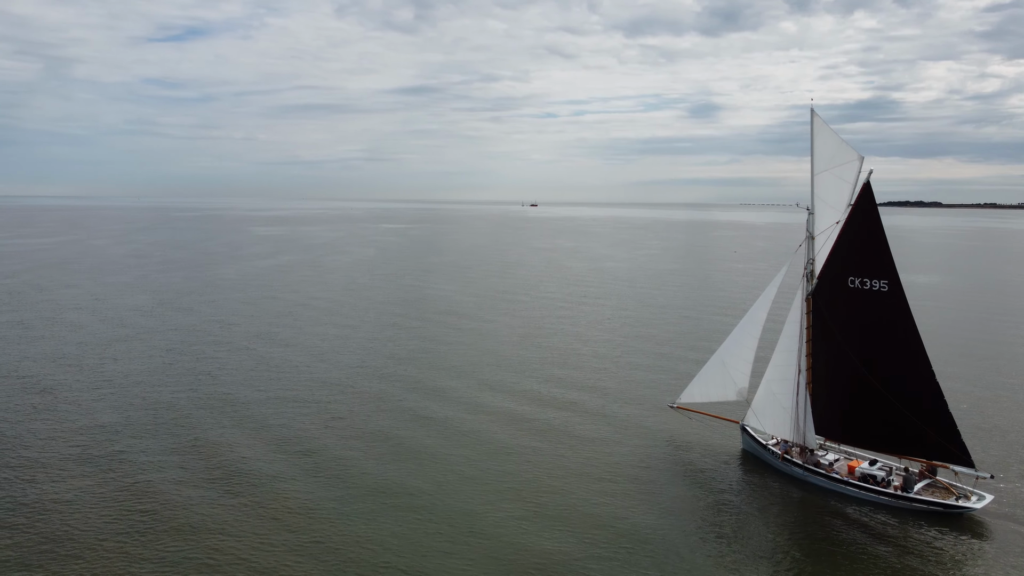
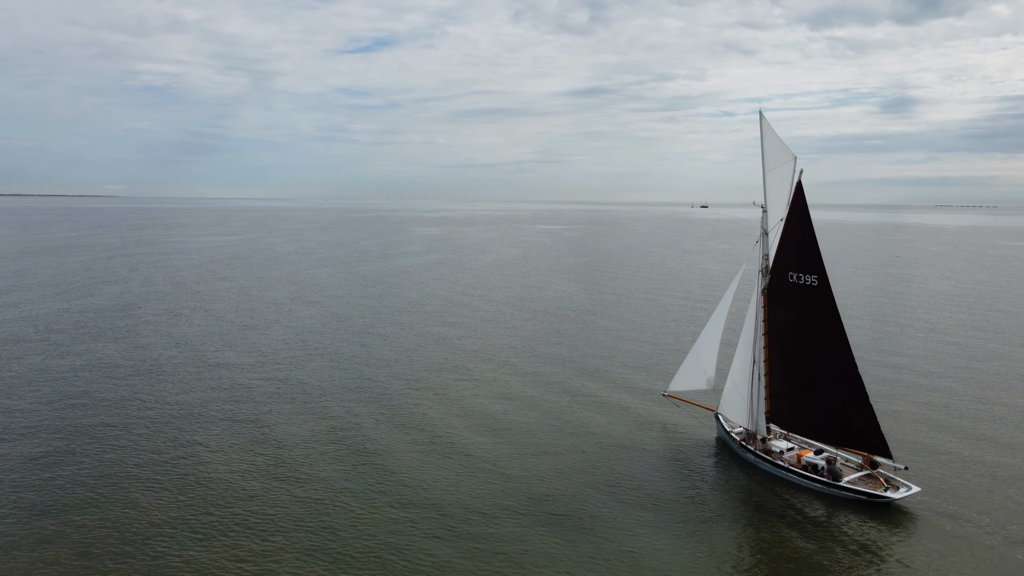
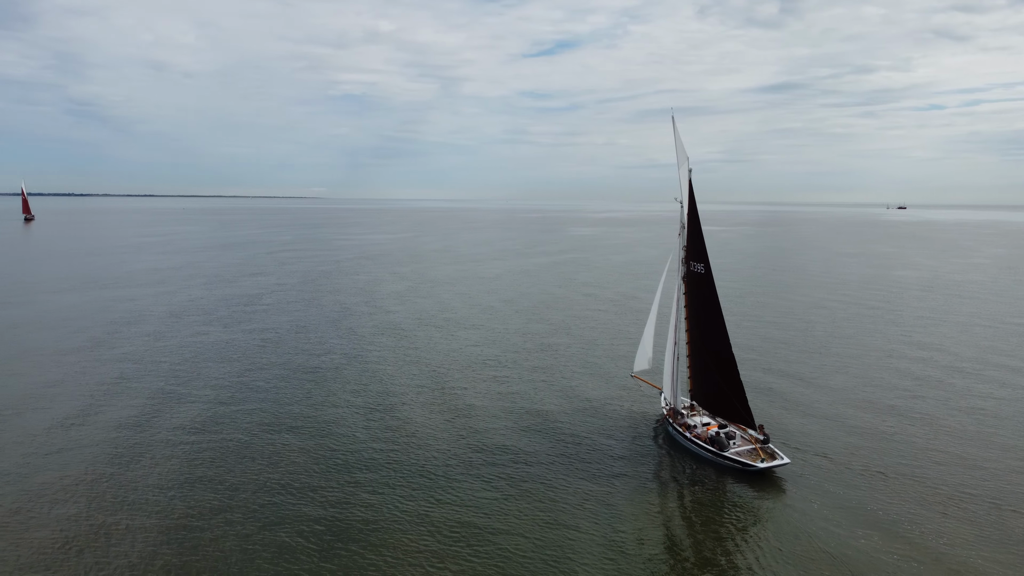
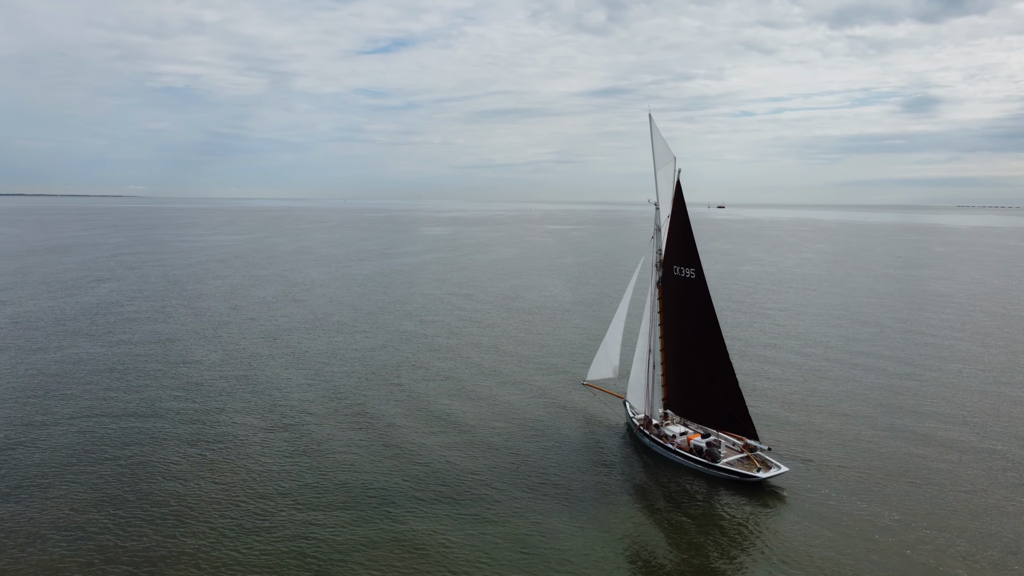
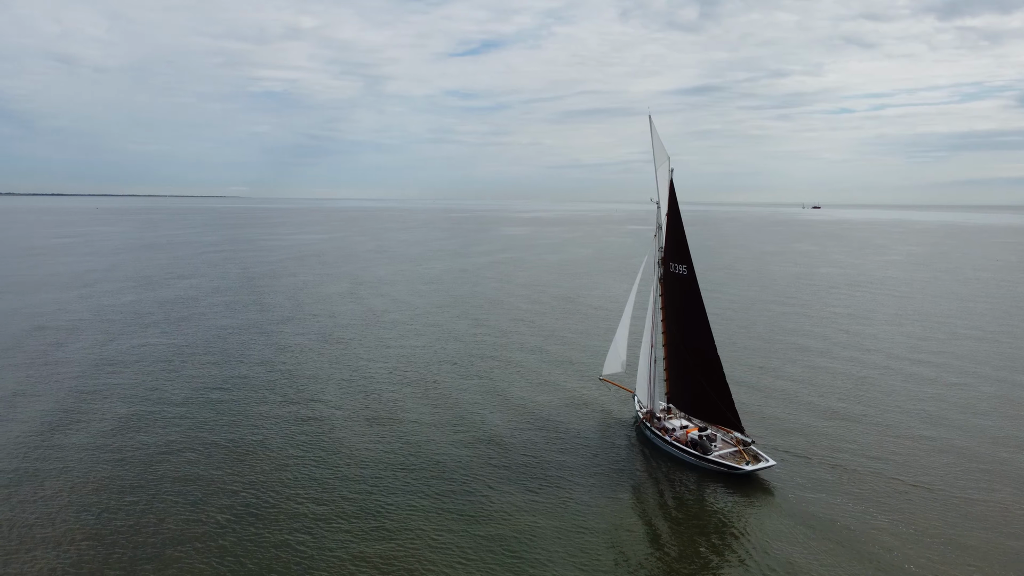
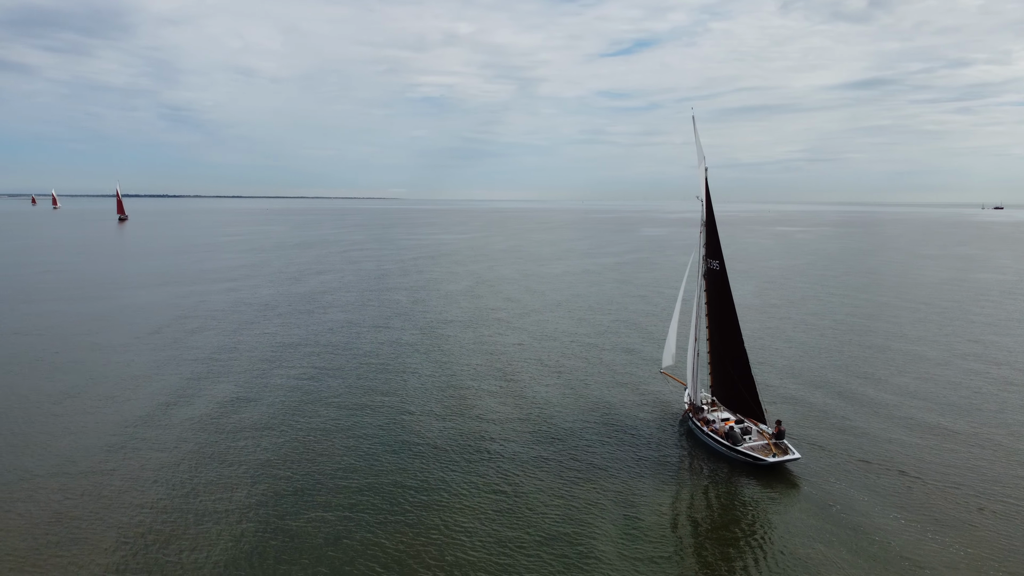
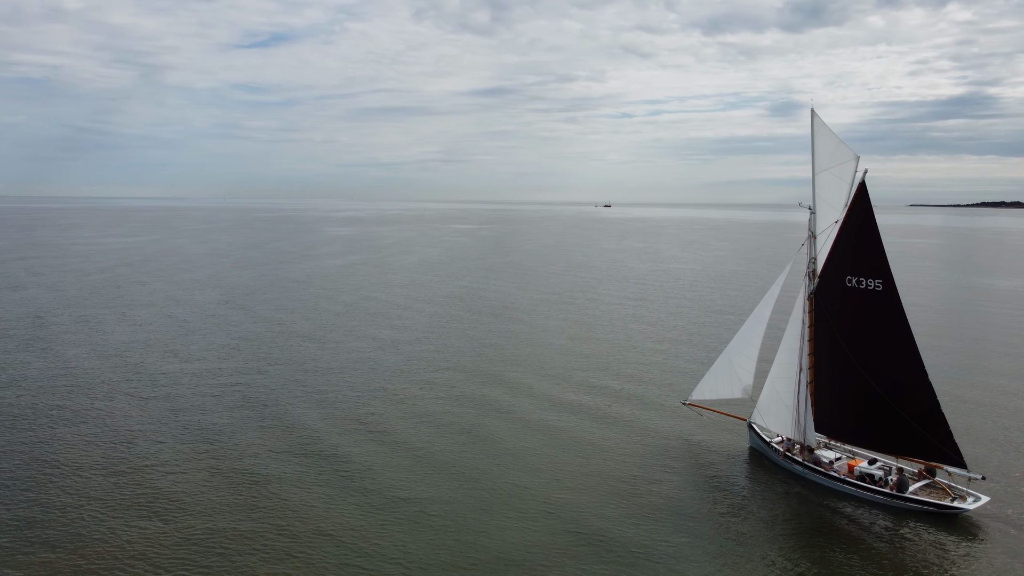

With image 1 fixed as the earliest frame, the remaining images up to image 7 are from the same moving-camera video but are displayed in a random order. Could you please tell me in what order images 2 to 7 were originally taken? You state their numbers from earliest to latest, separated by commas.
7, 2, 4, 5, 3, 6
